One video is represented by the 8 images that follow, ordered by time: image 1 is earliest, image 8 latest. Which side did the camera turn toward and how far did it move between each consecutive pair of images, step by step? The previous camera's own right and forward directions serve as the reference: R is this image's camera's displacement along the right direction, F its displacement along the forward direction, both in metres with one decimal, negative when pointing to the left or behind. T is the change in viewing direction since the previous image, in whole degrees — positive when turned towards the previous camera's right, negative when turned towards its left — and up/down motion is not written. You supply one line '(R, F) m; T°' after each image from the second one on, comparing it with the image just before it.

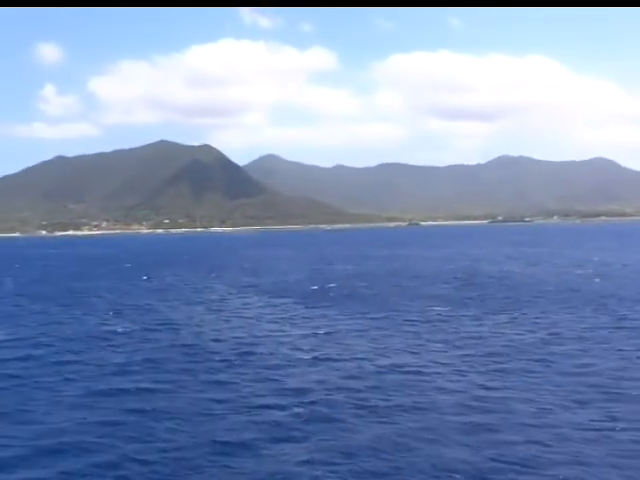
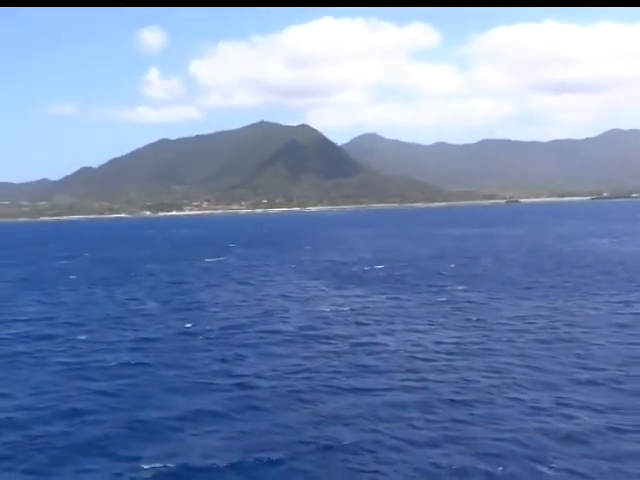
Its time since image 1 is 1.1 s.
(+4.9, -0.2) m; -6°
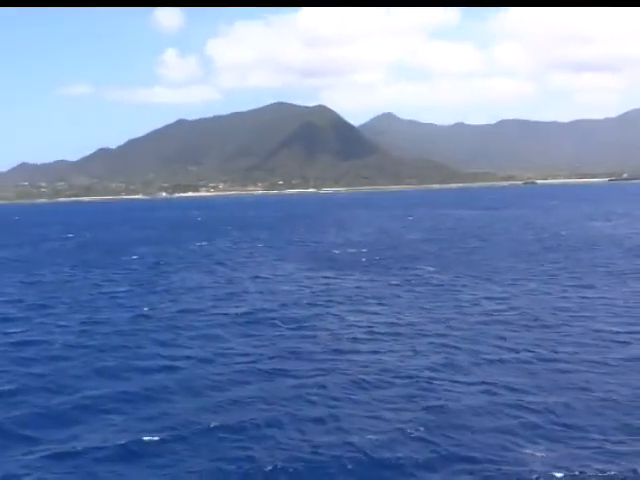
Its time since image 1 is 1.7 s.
(+2.9, -0.6) m; -1°
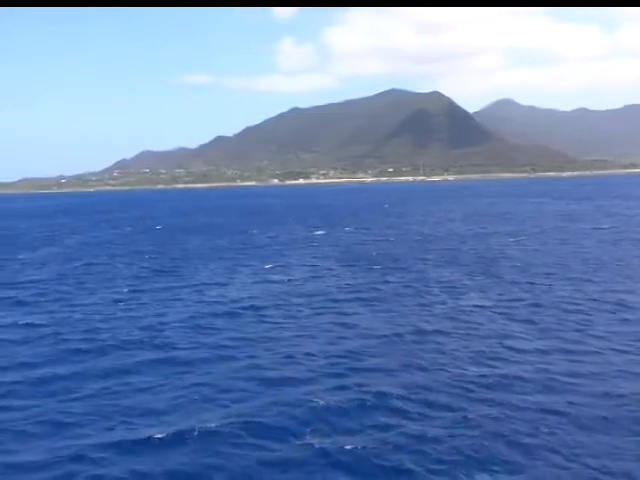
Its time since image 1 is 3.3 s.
(+6.5, -1.1) m; -6°
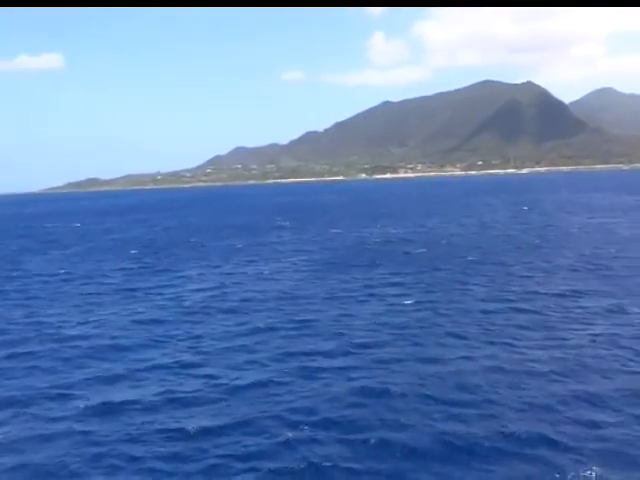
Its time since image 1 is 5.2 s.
(+7.0, -2.2) m; -5°
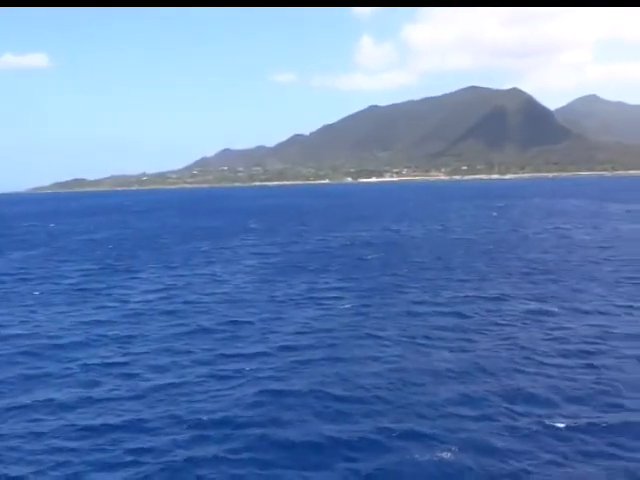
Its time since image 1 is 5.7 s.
(+1.8, -0.8) m; +1°
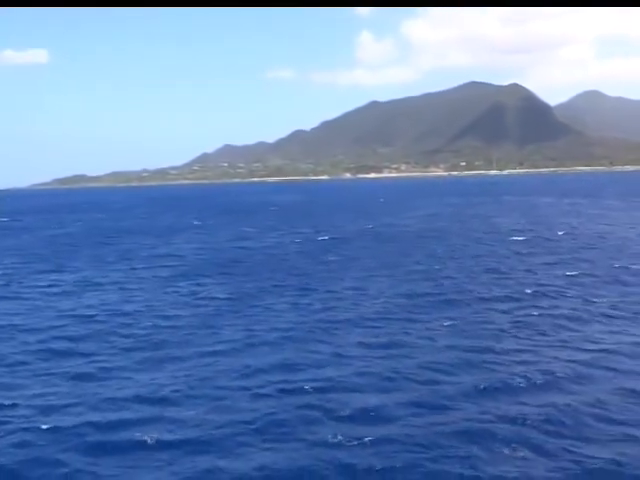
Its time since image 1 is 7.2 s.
(+4.6, -1.7) m; 0°
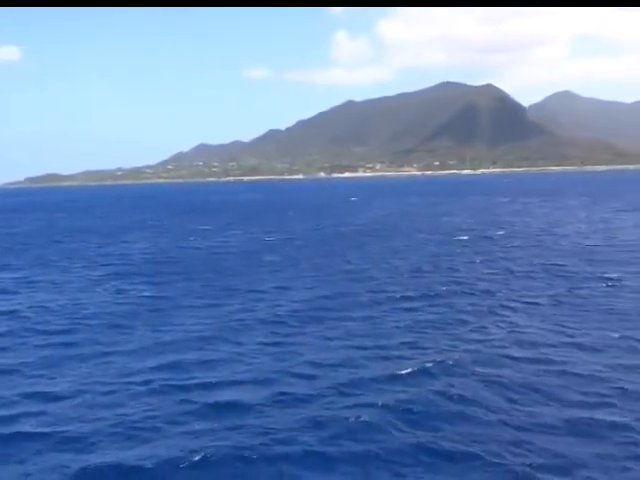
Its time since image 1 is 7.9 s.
(+1.9, -0.8) m; +2°
